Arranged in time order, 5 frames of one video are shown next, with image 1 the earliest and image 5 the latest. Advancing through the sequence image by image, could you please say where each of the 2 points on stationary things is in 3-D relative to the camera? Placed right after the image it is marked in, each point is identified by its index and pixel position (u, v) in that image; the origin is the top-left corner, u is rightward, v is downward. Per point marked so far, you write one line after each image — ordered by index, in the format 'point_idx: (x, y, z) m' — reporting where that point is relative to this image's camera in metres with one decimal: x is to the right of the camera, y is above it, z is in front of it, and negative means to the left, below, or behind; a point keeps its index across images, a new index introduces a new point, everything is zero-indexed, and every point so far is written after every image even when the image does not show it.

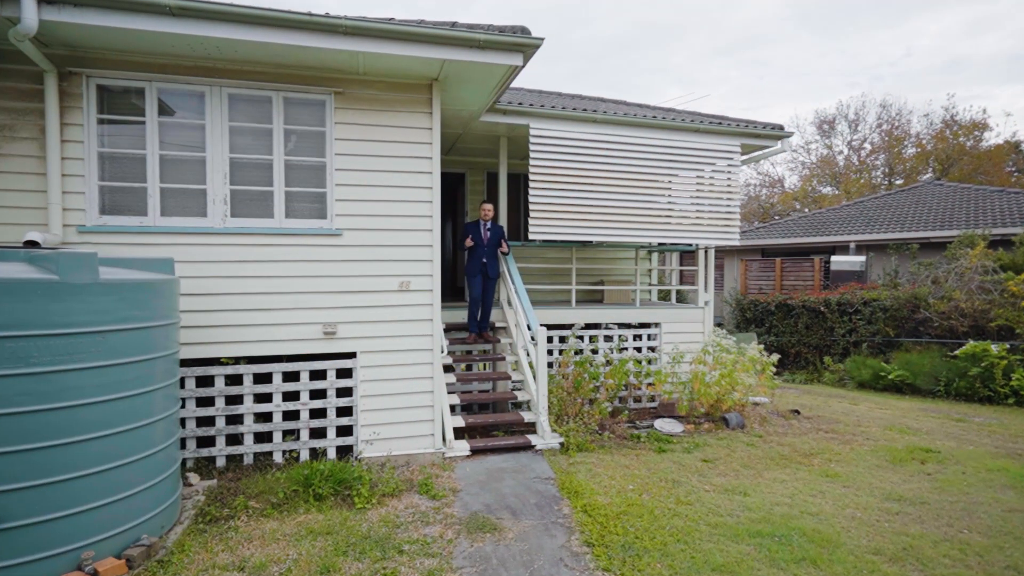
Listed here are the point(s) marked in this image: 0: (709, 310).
0: (+2.9, -0.3, +7.8) m
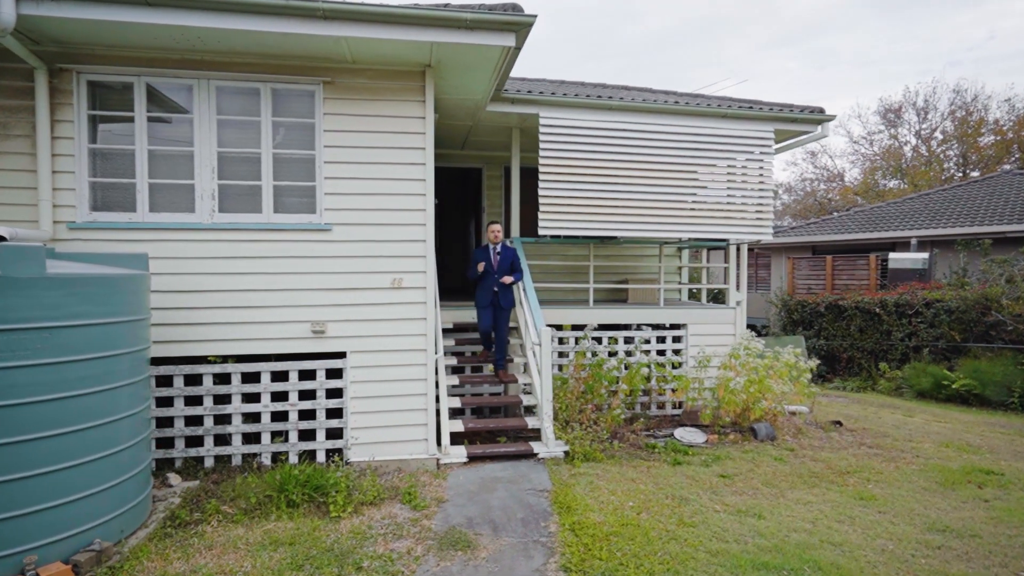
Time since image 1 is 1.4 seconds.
0: (+3.2, -0.3, +7.2) m
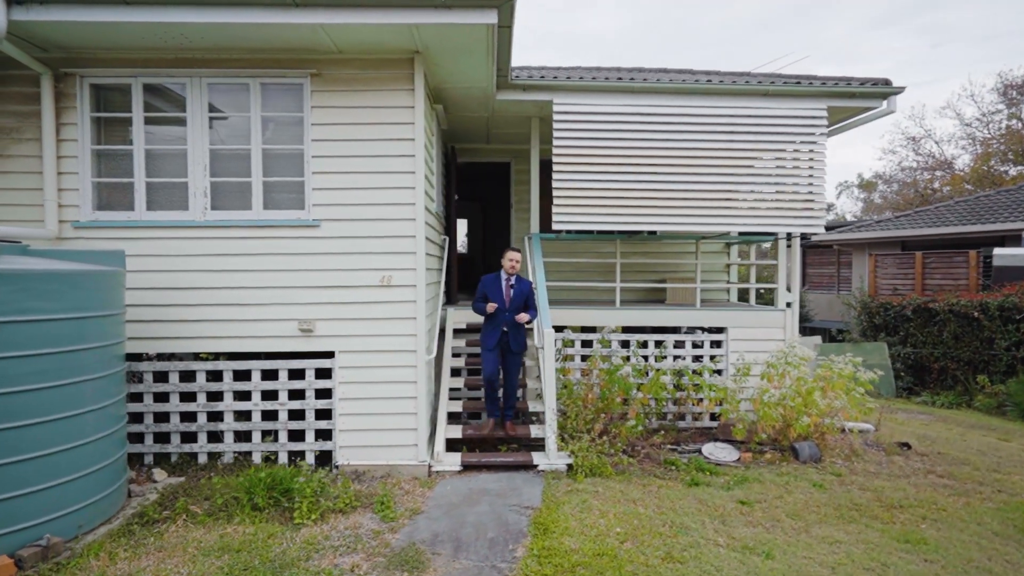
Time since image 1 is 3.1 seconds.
0: (+3.4, -0.3, +6.4) m
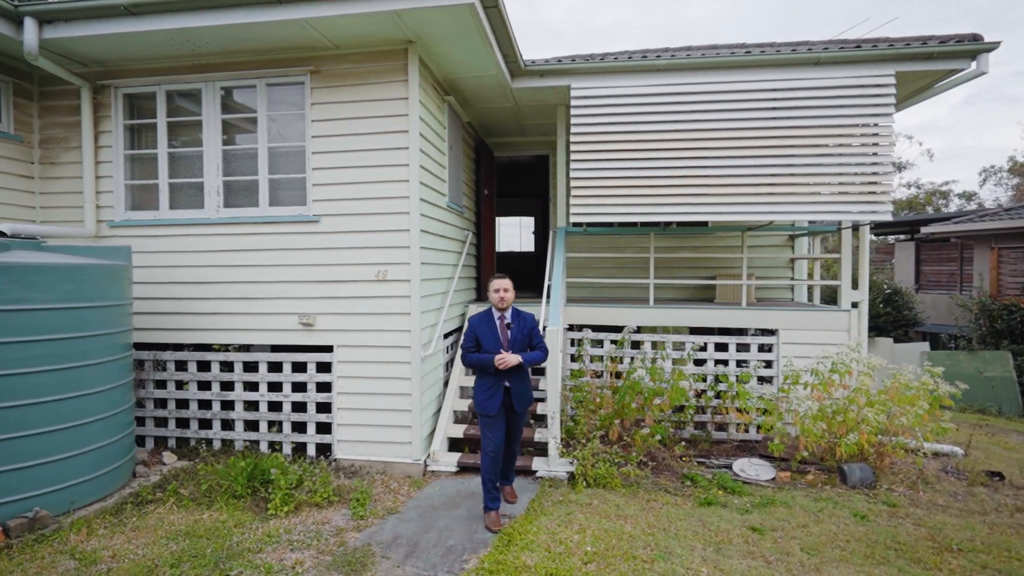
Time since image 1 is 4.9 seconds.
0: (+3.7, -0.3, +5.6) m
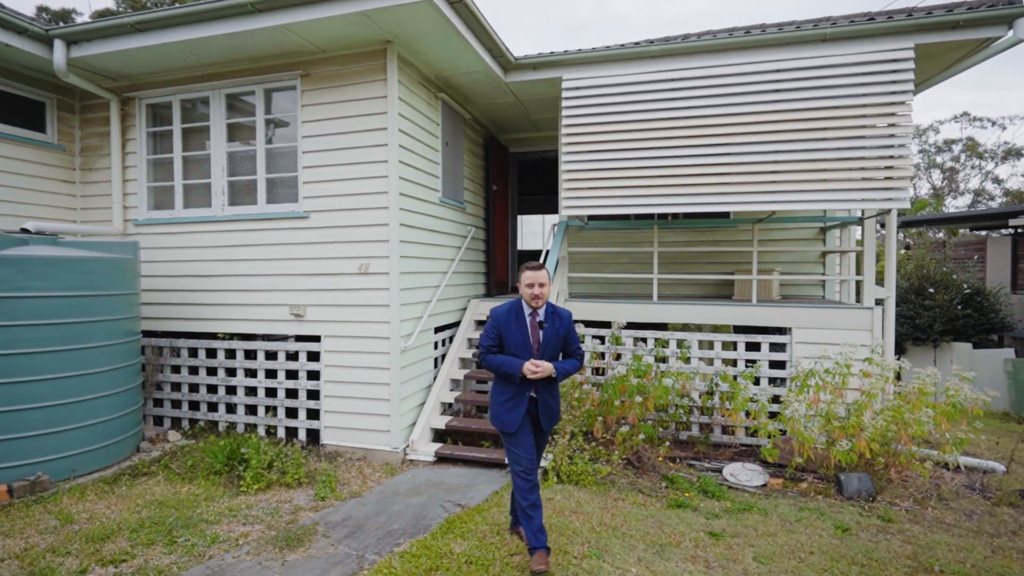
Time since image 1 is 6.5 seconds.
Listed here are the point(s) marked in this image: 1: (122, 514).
0: (+3.6, -0.2, +5.1) m
1: (-2.4, -1.4, +3.3) m
